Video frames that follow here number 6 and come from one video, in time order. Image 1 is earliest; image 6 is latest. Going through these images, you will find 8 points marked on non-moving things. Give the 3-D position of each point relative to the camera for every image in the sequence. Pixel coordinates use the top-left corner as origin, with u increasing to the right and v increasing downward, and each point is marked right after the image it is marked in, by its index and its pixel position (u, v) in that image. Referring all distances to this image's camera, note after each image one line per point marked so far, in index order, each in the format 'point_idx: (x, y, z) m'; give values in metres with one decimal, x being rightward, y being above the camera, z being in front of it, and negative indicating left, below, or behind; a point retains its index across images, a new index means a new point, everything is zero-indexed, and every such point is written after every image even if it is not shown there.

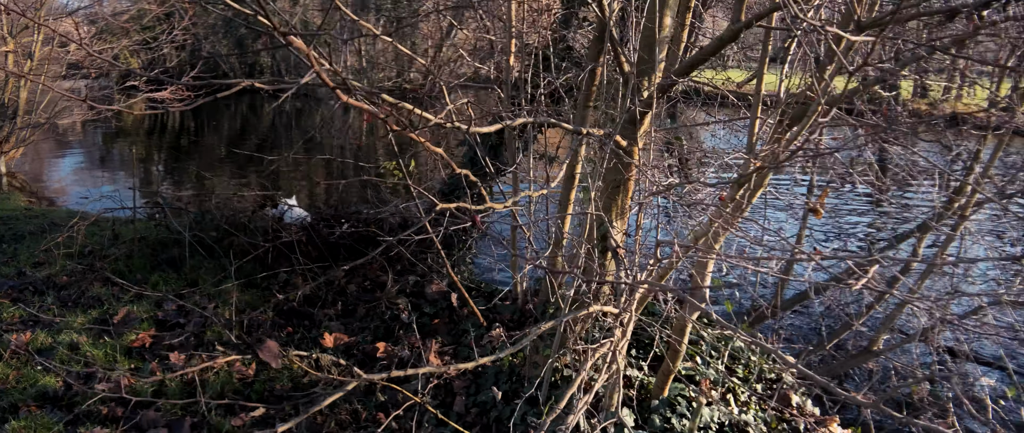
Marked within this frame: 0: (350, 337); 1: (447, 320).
0: (-1.1, -0.8, +5.5) m
1: (-0.5, -0.8, +6.0) m
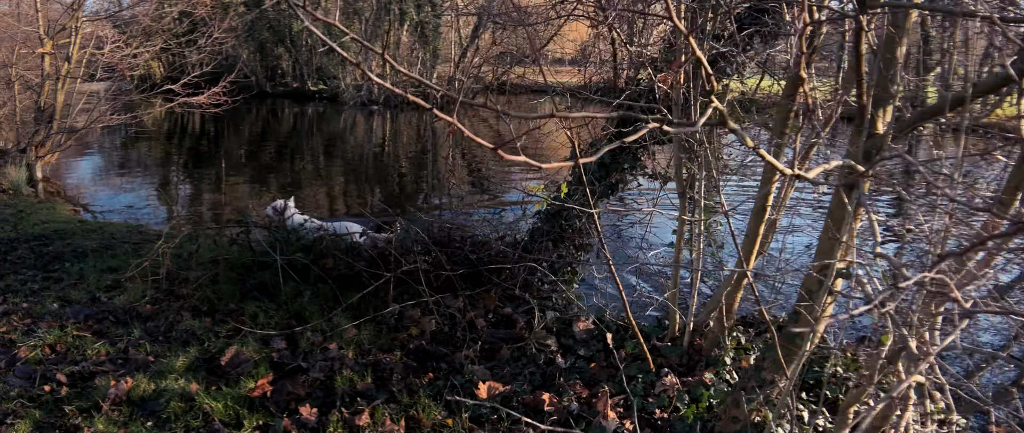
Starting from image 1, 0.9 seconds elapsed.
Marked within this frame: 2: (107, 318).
0: (0.0, -1.0, +4.7) m
1: (+0.6, -0.9, +5.1) m
2: (-2.7, -0.7, +5.4) m
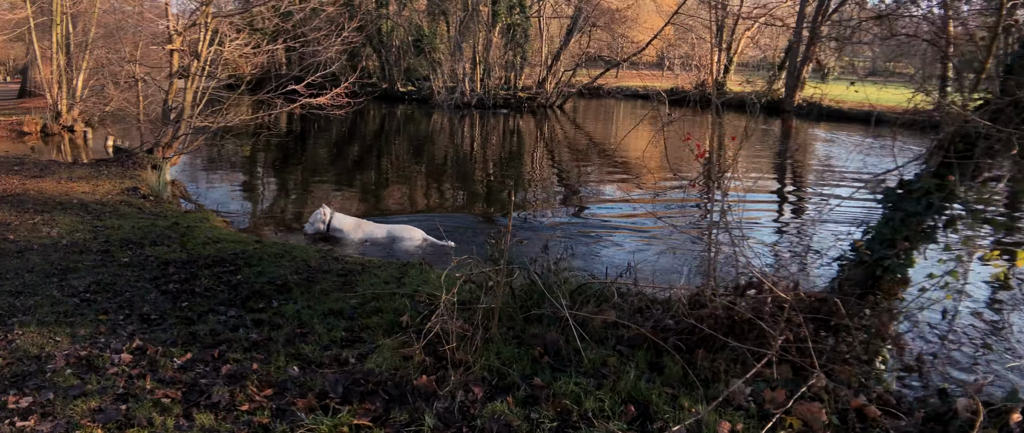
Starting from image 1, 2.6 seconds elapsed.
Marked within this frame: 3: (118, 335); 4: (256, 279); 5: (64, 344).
0: (+1.9, -1.2, +3.1) m
1: (+2.6, -1.2, +3.5) m
2: (-0.7, -0.9, +4.0) m
3: (-2.3, -0.7, +4.9) m
4: (-1.8, -0.5, +5.9) m
5: (-2.6, -0.7, +4.7) m
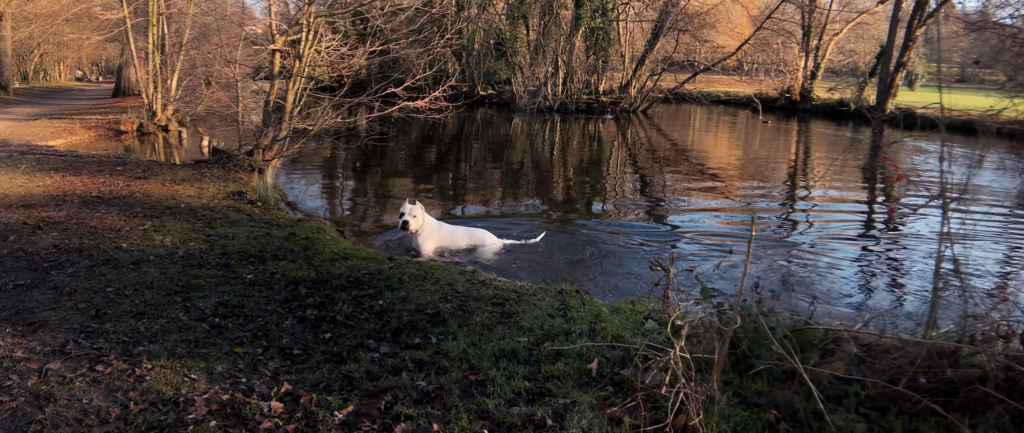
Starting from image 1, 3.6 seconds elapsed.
0: (+2.8, -1.4, +2.0) m
1: (+3.5, -1.4, +2.4) m
2: (+0.3, -1.0, +3.1) m
3: (-1.3, -0.8, +4.1) m
4: (-0.7, -0.6, +5.1) m
5: (-1.5, -0.8, +4.0) m
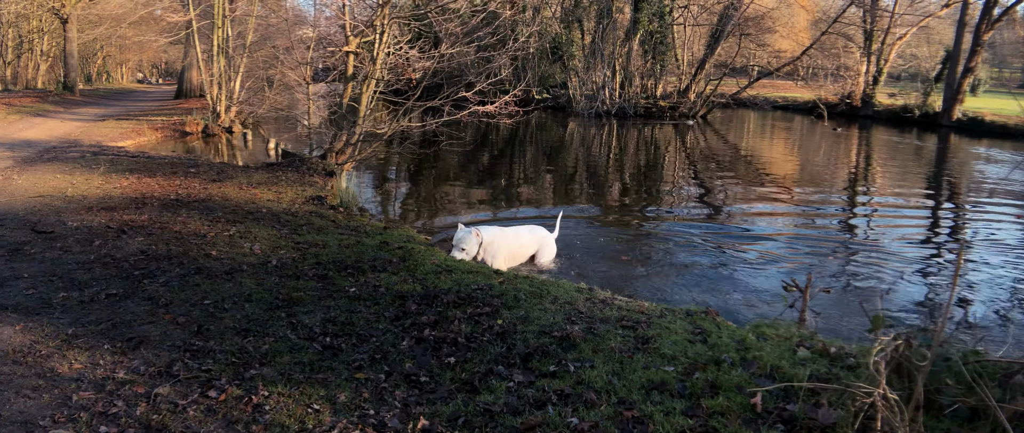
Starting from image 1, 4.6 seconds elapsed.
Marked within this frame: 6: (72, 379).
0: (+3.4, -1.5, +1.4) m
1: (+4.1, -1.5, +1.7) m
2: (+1.0, -1.1, +2.6) m
3: (-0.6, -0.9, +3.7) m
4: (+0.1, -0.6, +4.6) m
5: (-0.8, -0.9, +3.5) m
6: (-2.2, -0.8, +4.0) m
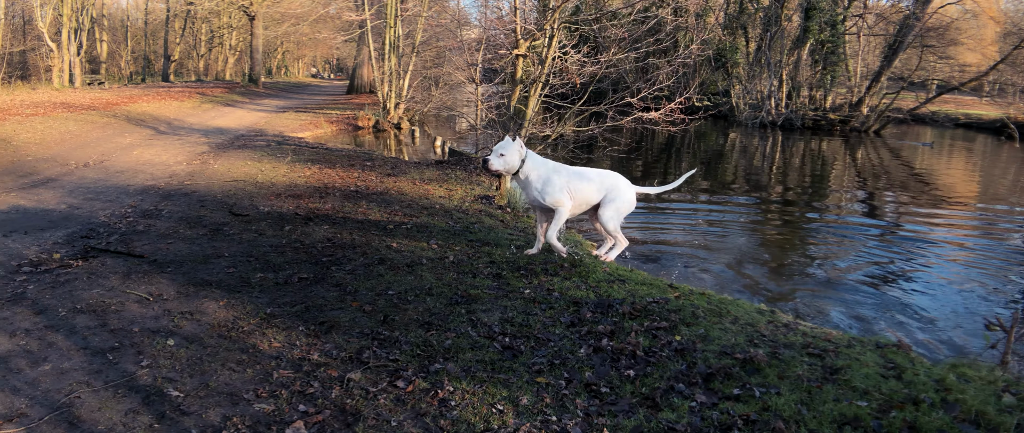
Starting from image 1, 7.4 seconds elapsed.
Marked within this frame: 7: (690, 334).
0: (+3.7, -1.7, +0.7) m
1: (+4.5, -1.8, +0.9) m
2: (+1.6, -1.2, +2.3) m
3: (+0.3, -0.9, +3.7) m
4: (+1.1, -0.7, +4.5) m
5: (0.0, -0.9, +3.6) m
6: (-1.2, -0.7, +4.2) m
7: (+1.0, -0.7, +4.7) m
